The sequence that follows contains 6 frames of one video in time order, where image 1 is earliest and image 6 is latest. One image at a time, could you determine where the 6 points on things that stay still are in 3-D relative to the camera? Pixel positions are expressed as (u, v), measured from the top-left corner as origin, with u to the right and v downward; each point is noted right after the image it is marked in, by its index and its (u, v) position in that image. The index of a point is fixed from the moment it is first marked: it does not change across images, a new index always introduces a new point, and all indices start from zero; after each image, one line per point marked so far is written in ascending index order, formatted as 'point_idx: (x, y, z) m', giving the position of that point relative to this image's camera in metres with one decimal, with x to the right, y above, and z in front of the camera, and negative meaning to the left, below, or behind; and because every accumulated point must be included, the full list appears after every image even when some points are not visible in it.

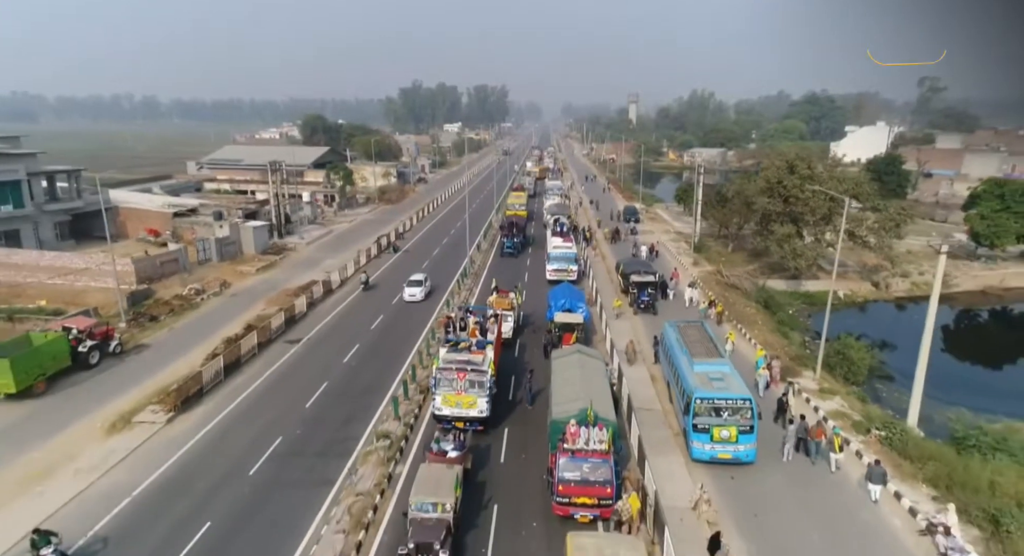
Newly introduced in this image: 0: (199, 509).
0: (-8.4, -6.2, +18.1) m
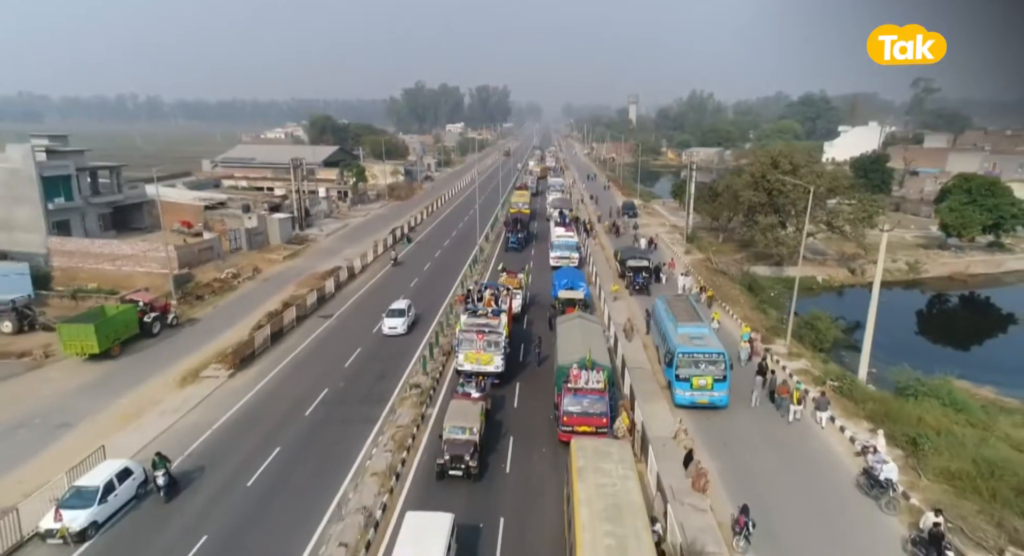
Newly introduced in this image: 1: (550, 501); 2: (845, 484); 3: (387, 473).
0: (-8.0, -5.2, +22.0) m
1: (+1.0, -6.0, +18.2) m
2: (+9.3, -5.8, +18.8) m
3: (-3.5, -5.5, +19.2) m
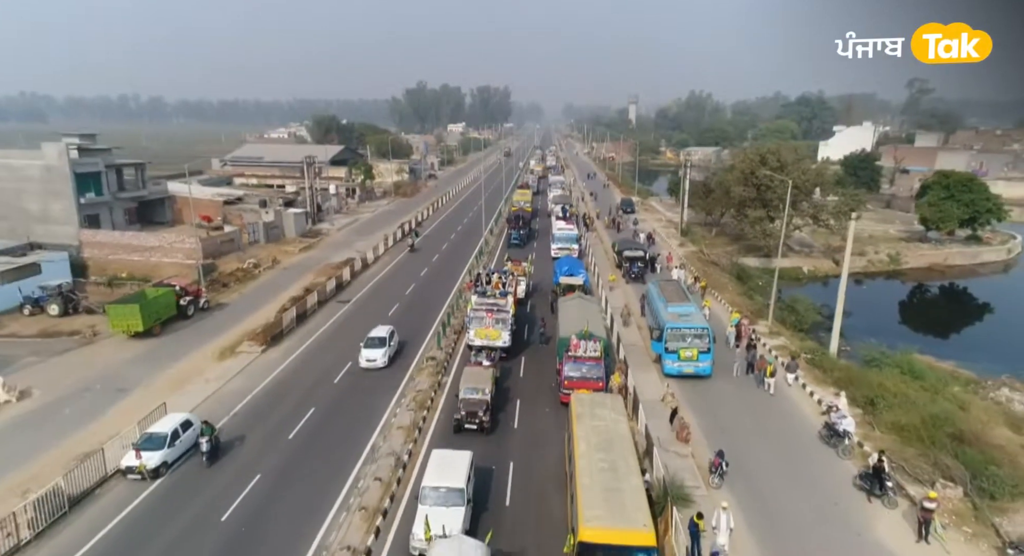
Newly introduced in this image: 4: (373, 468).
0: (-7.8, -4.5, +24.8) m
1: (+1.3, -5.4, +21.0) m
2: (+9.6, -5.1, +21.6) m
3: (-3.3, -4.8, +22.0) m
4: (-4.0, -5.5, +19.7) m
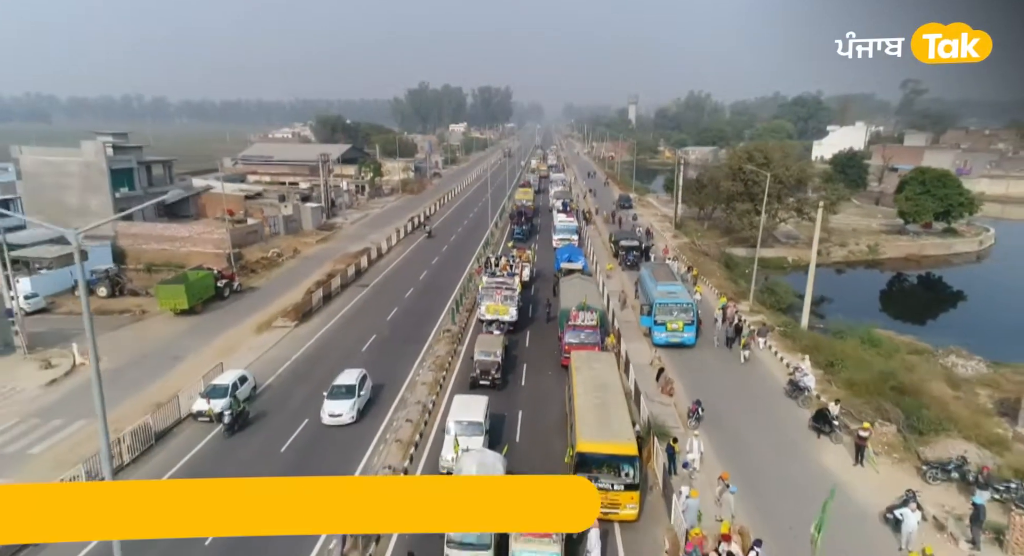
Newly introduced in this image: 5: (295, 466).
0: (-7.5, -3.7, +28.4) m
1: (+1.6, -4.5, +24.5) m
2: (+9.9, -4.3, +25.1) m
3: (-3.0, -4.0, +25.5) m
4: (-3.7, -4.6, +23.2) m
5: (-6.4, -5.5, +19.9) m
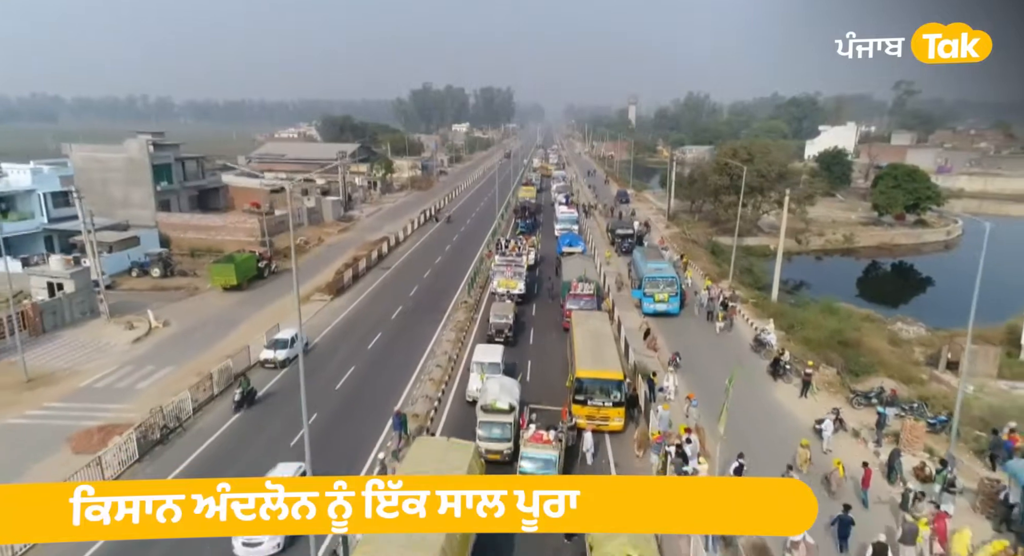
0: (-7.0, -2.6, +33.2) m
1: (+2.0, -3.4, +29.3) m
2: (+10.3, -3.1, +29.9) m
3: (-2.5, -2.9, +30.4) m
4: (-3.3, -3.5, +28.0) m
5: (-6.0, -4.4, +24.7) m
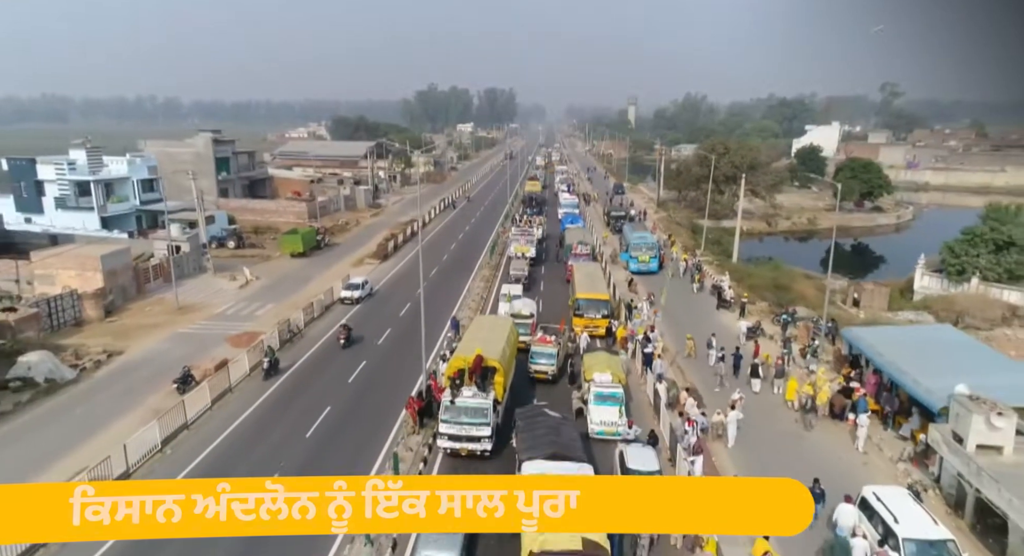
0: (-6.1, -0.3, +42.5) m
1: (+2.9, -1.2, +38.6) m
2: (+11.2, -0.9, +39.1) m
3: (-1.7, -0.6, +39.6) m
4: (-2.4, -1.3, +37.3) m
5: (-5.1, -2.2, +34.0) m
